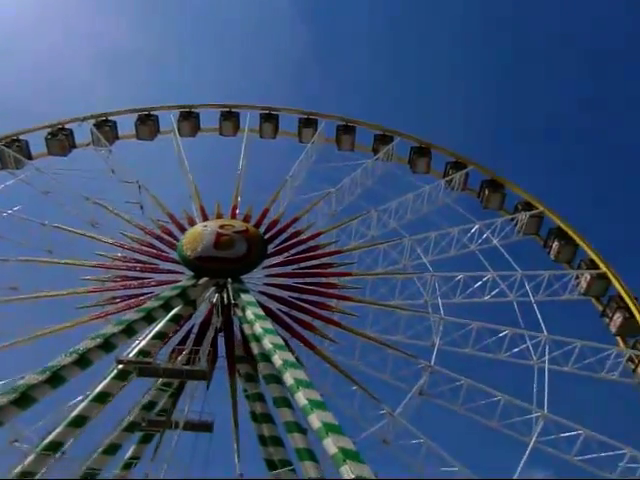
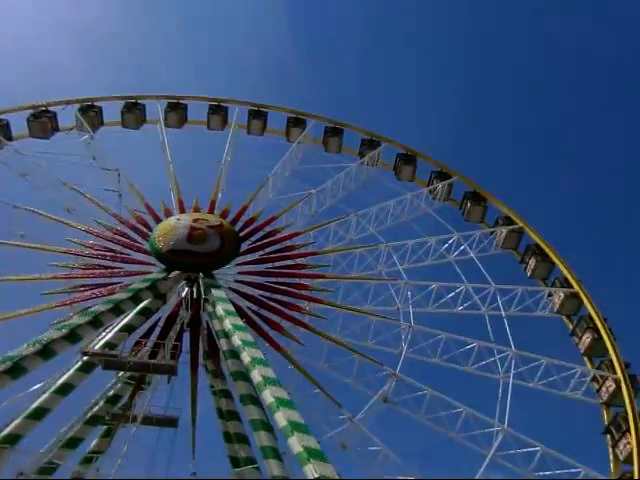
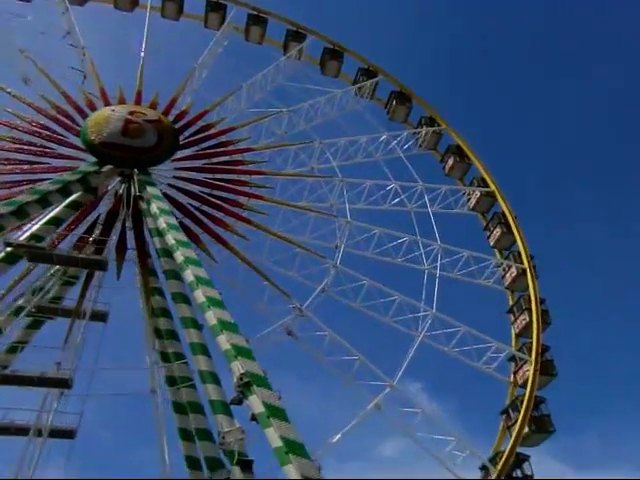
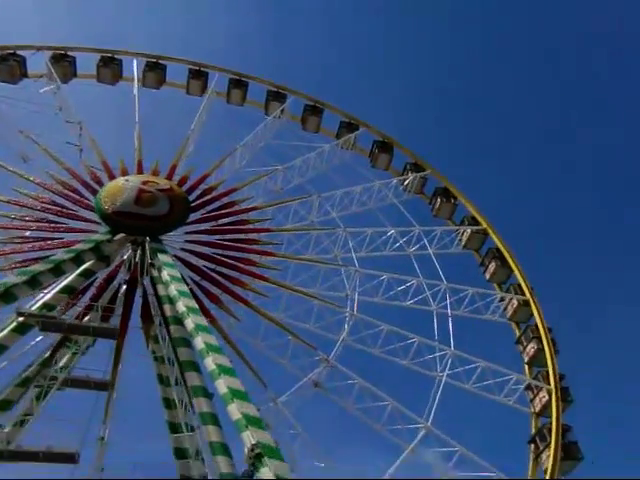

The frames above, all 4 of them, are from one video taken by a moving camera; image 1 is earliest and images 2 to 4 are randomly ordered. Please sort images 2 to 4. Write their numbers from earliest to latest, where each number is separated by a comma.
2, 4, 3
